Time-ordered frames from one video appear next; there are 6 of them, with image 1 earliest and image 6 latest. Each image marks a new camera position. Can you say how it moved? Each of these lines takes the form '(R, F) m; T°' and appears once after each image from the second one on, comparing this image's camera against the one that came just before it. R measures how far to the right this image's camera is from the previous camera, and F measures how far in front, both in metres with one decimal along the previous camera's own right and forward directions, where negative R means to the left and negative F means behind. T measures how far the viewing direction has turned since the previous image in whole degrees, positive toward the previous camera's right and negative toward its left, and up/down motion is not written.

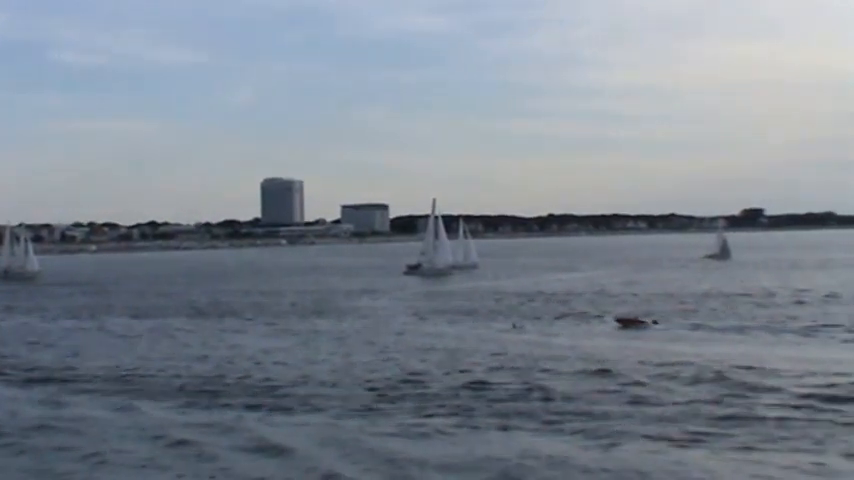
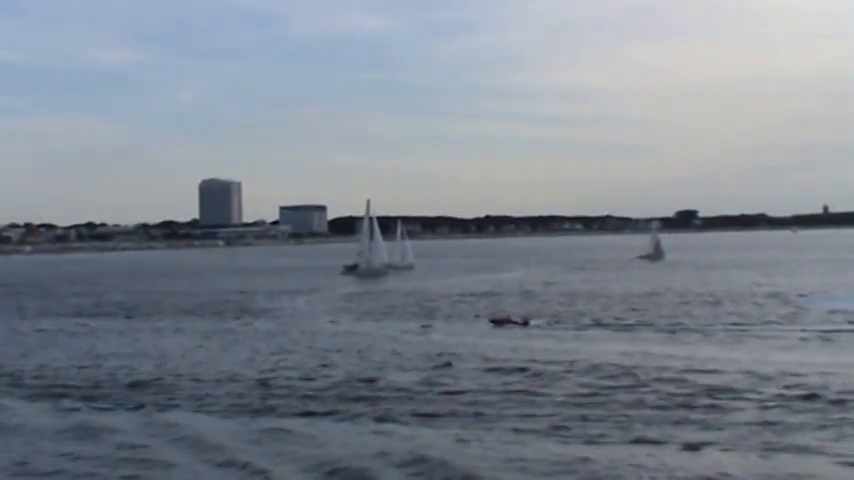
(-0.5, -0.1) m; +4°
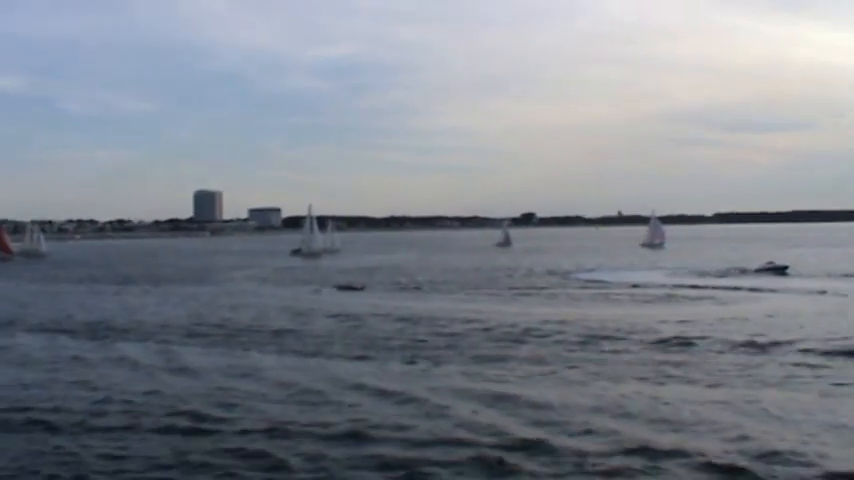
(+3.5, -11.3) m; -3°
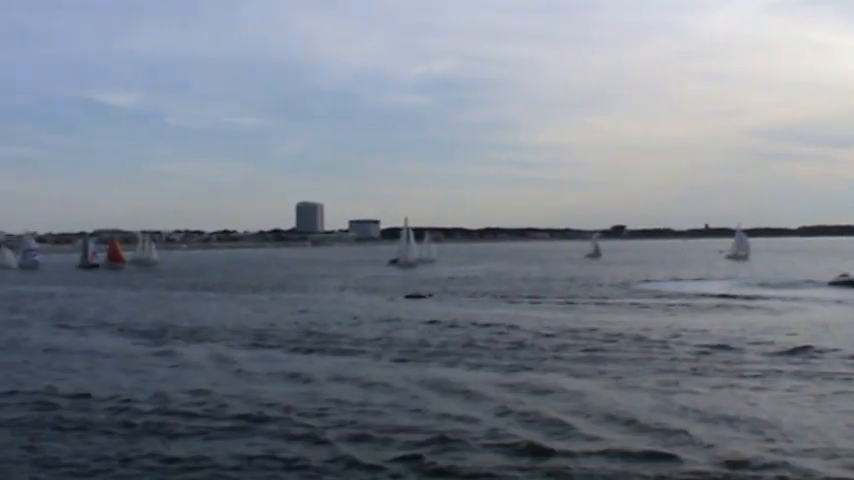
(+1.6, -1.1) m; -6°
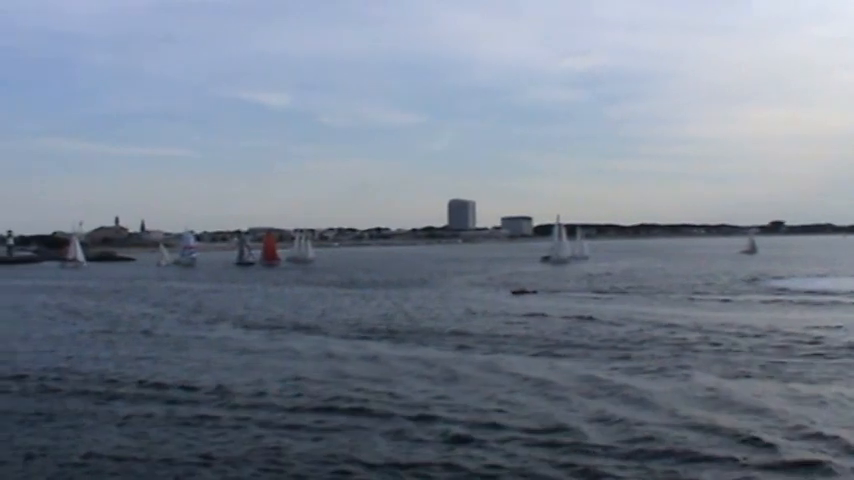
(+1.7, +0.1) m; -8°
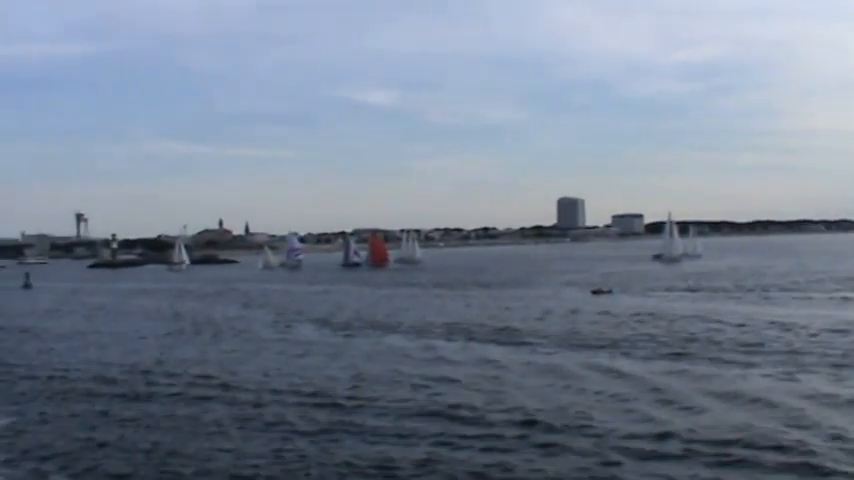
(+1.1, +0.6) m; -6°
